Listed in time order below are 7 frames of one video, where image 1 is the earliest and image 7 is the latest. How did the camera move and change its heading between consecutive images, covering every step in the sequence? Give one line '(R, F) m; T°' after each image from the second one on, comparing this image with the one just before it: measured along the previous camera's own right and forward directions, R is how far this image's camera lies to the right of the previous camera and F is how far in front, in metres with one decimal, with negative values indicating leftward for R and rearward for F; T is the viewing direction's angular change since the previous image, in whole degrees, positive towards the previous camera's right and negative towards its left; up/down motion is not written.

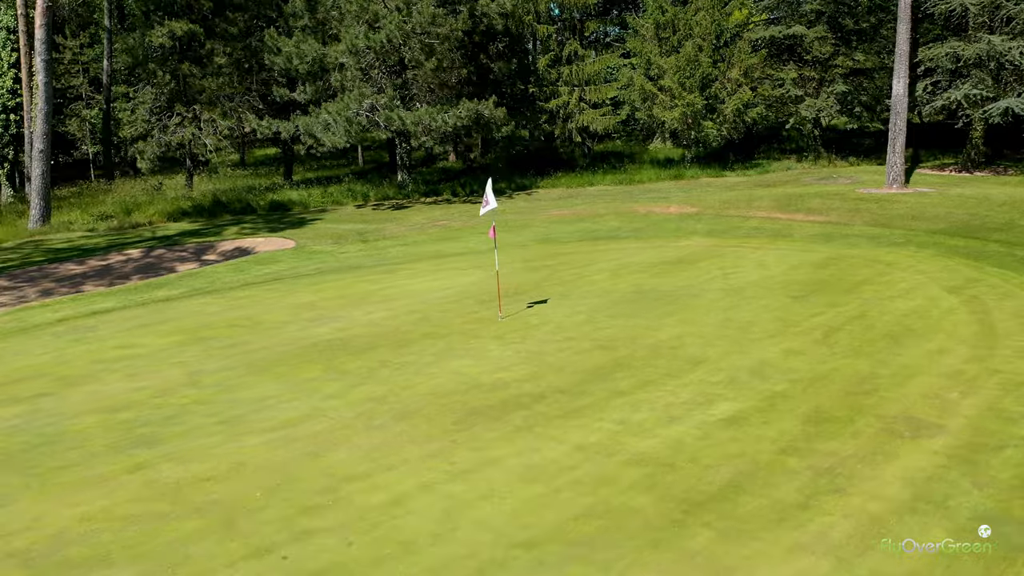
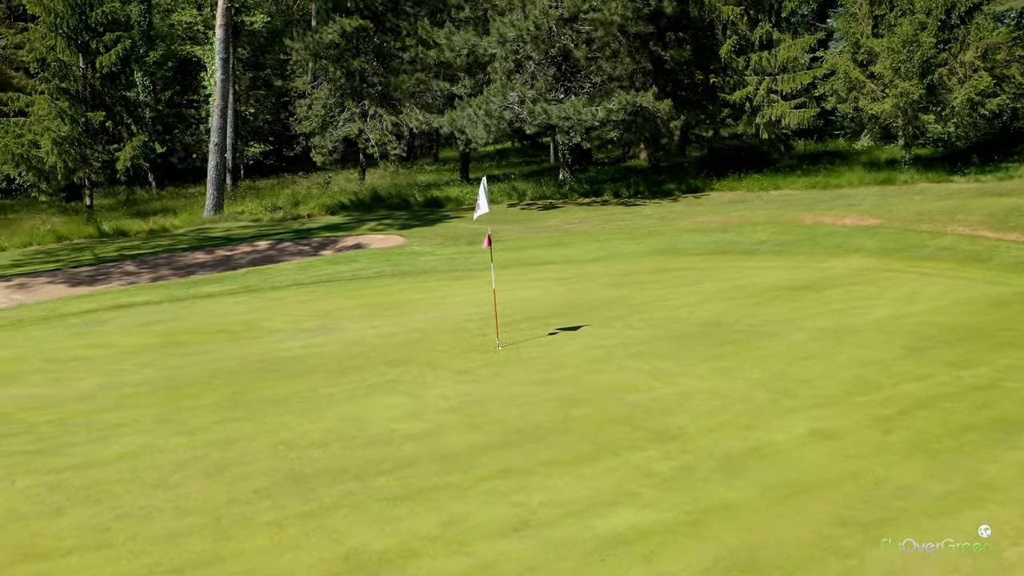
(+2.7, +2.3) m; -18°
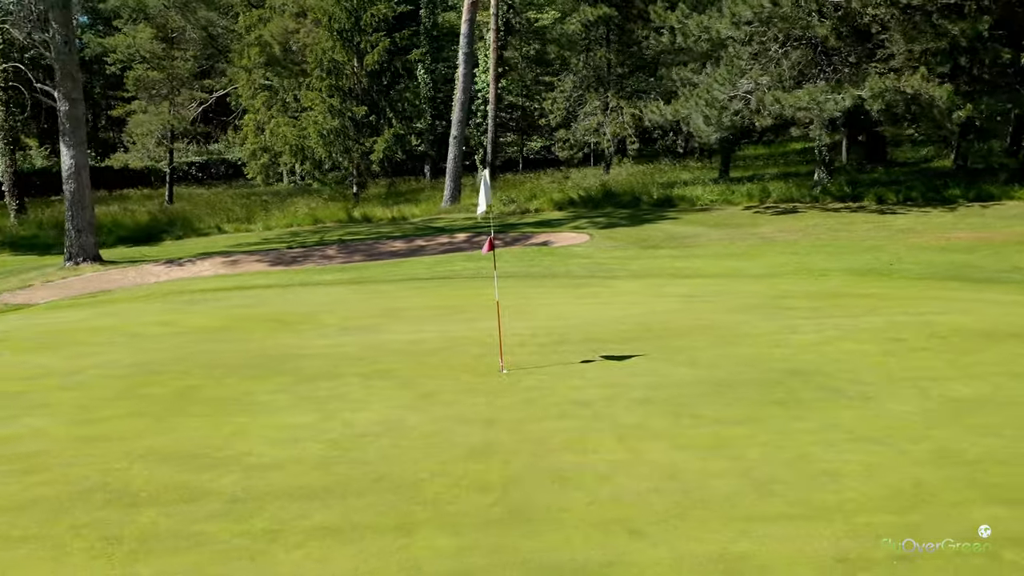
(+2.9, +2.0) m; -23°
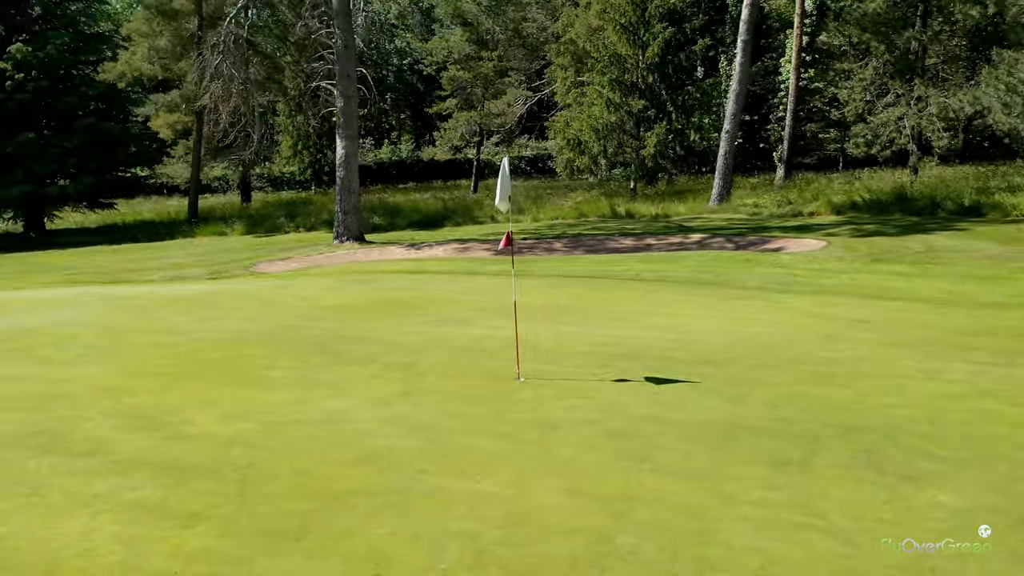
(+2.8, +1.3) m; -25°
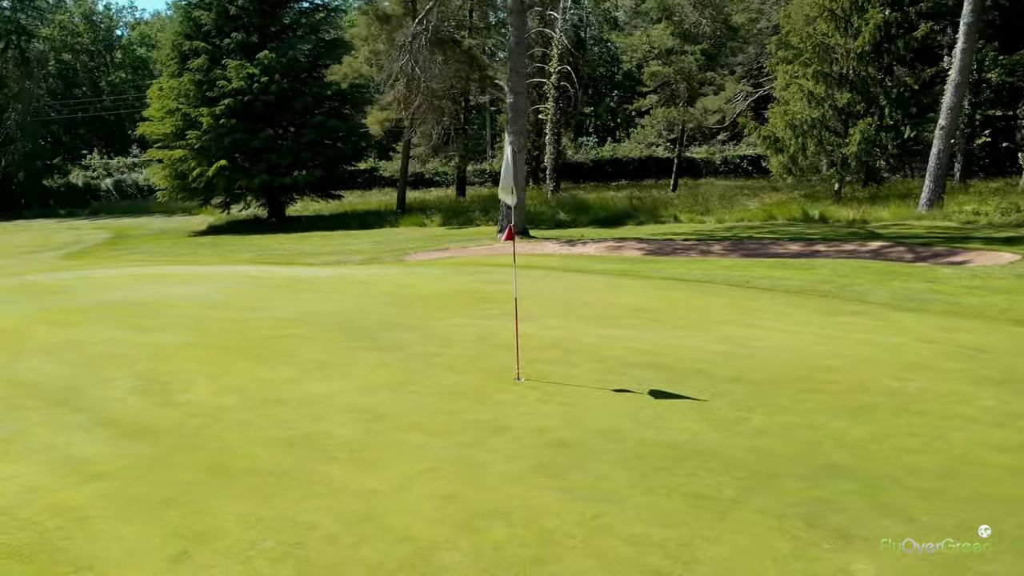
(+1.9, +0.6) m; -17°
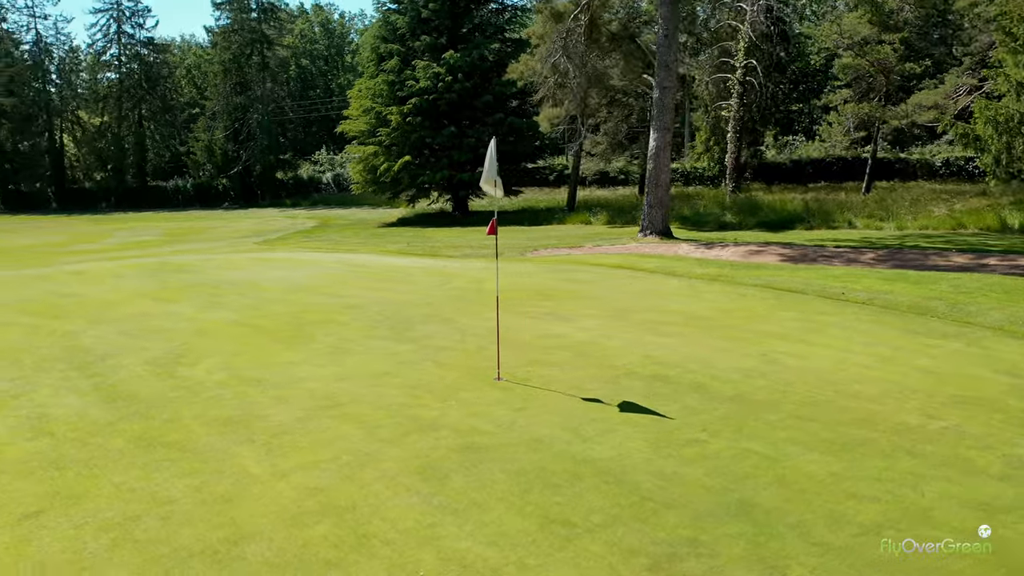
(+1.8, +0.5) m; -15°
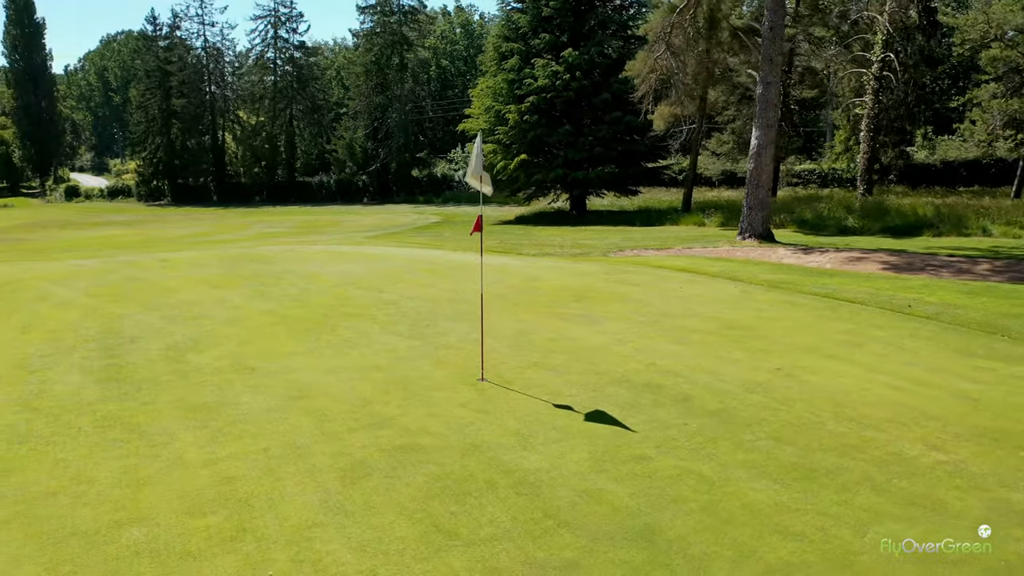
(+1.2, +0.3) m; -10°
